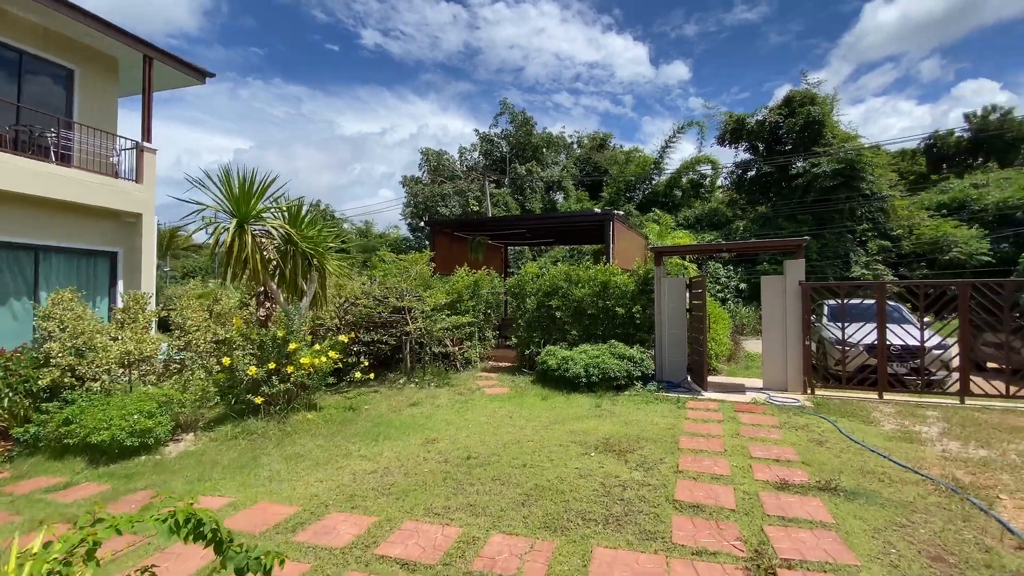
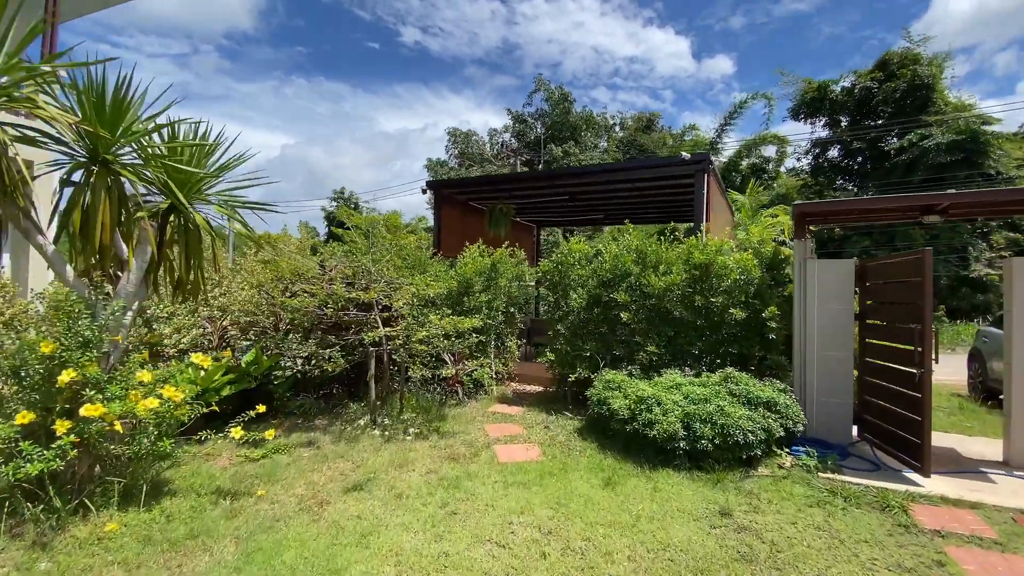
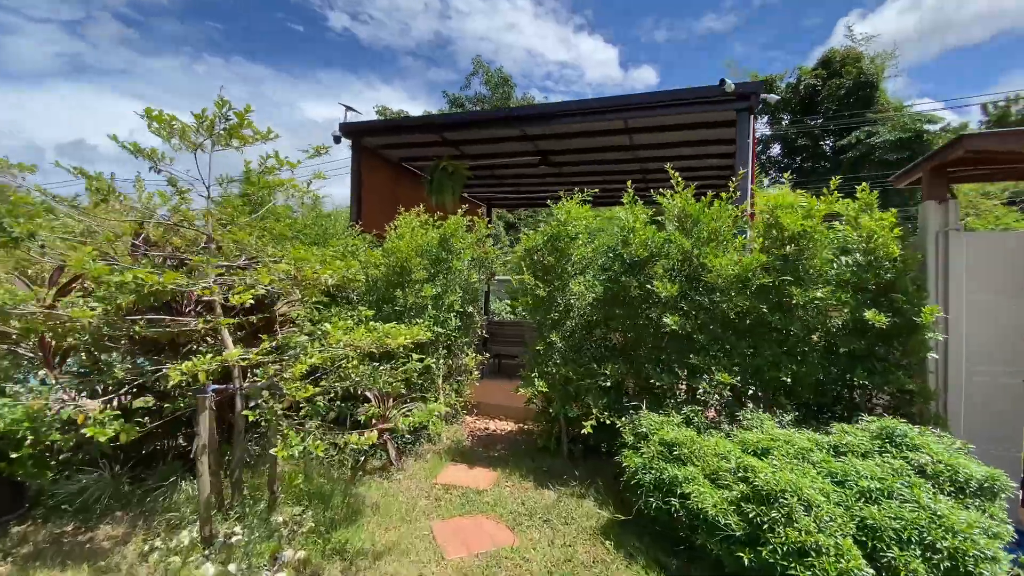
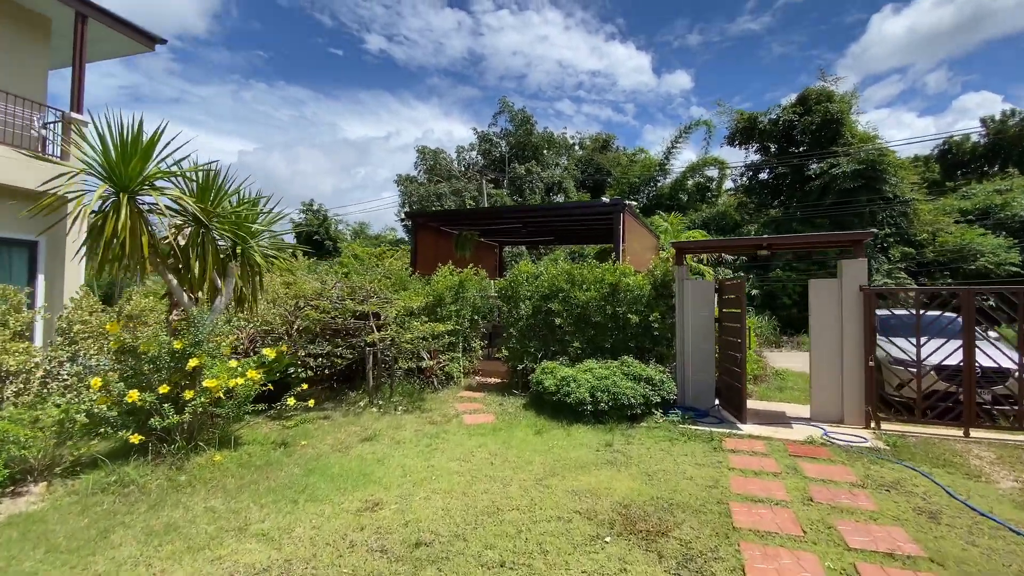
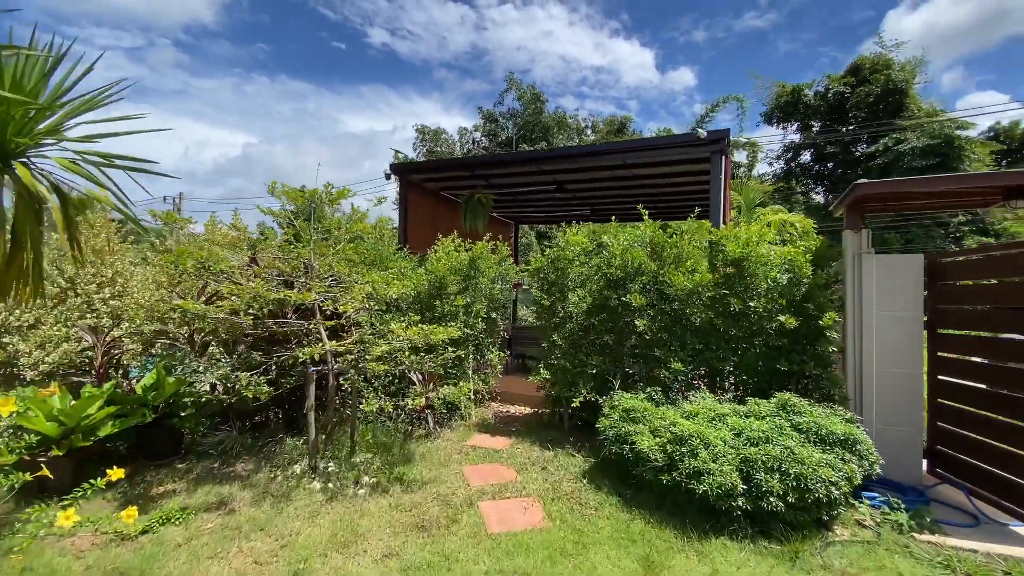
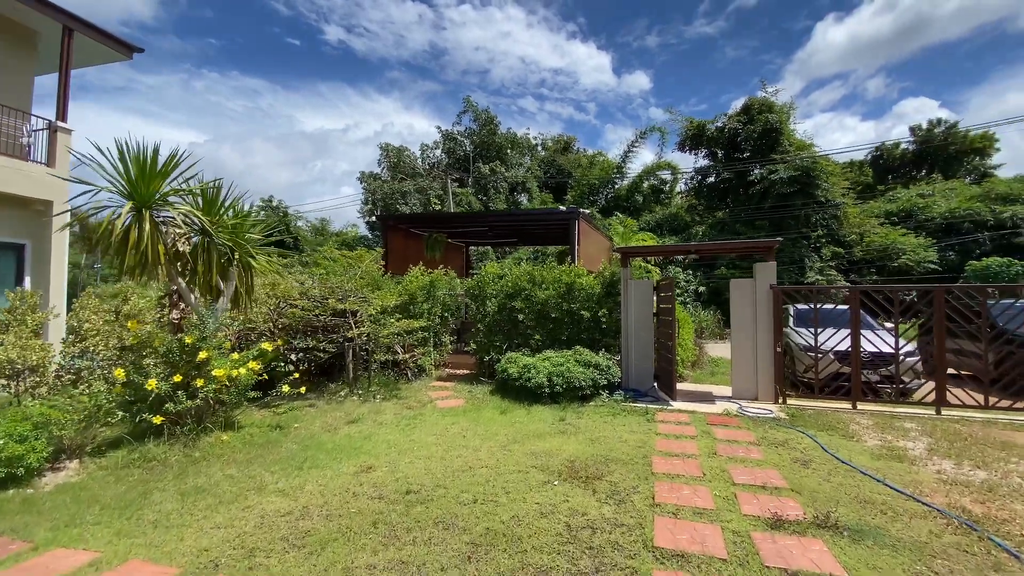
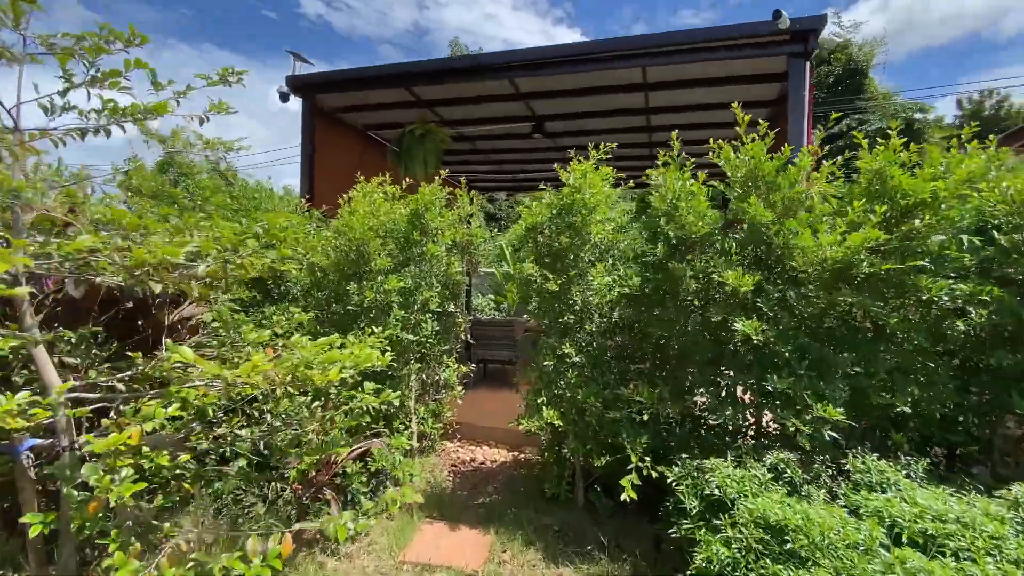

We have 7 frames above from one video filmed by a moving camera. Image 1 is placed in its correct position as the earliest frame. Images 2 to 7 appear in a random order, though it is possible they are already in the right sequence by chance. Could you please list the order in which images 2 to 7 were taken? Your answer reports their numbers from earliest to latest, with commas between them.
6, 4, 2, 5, 3, 7
